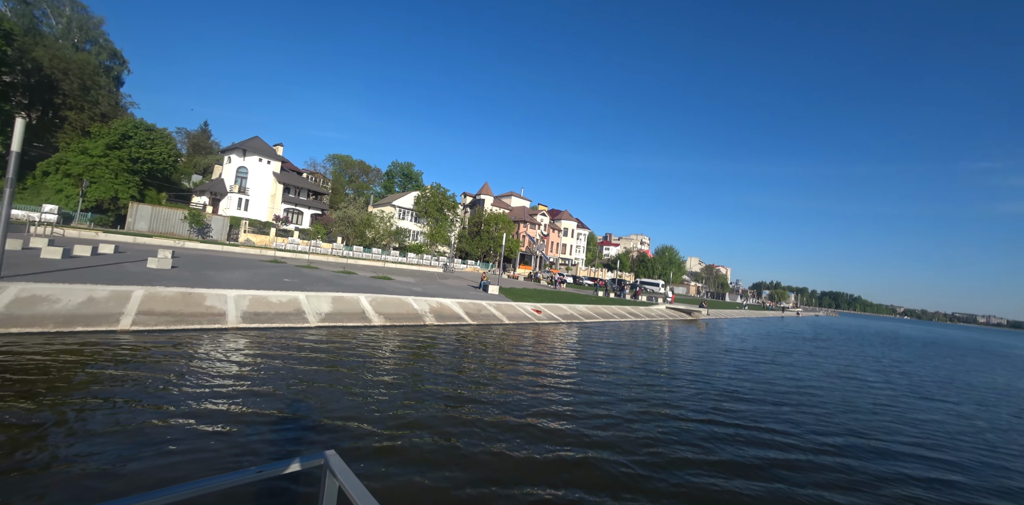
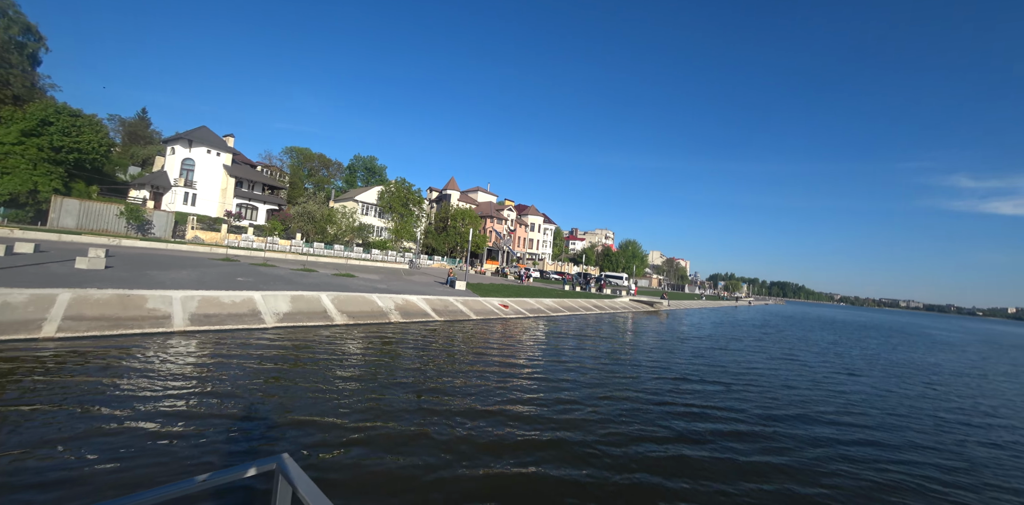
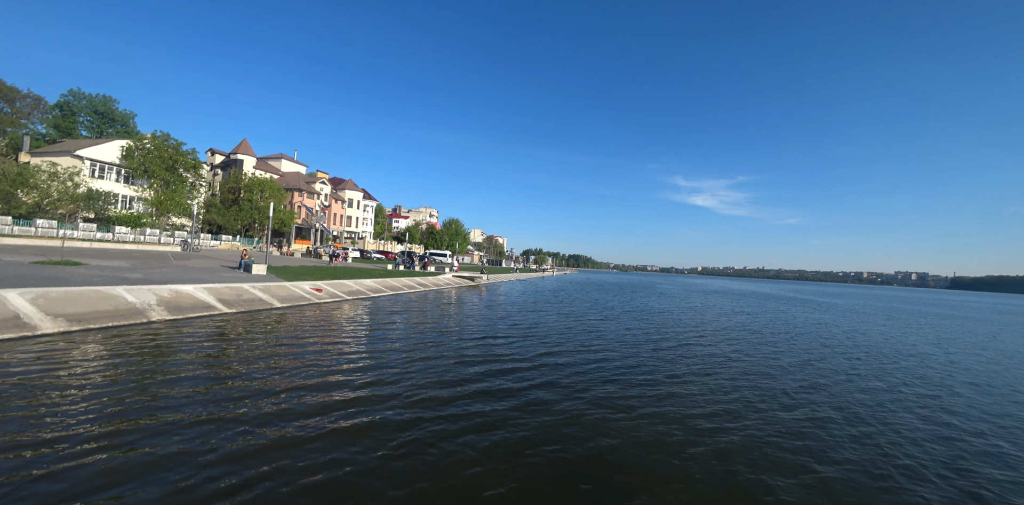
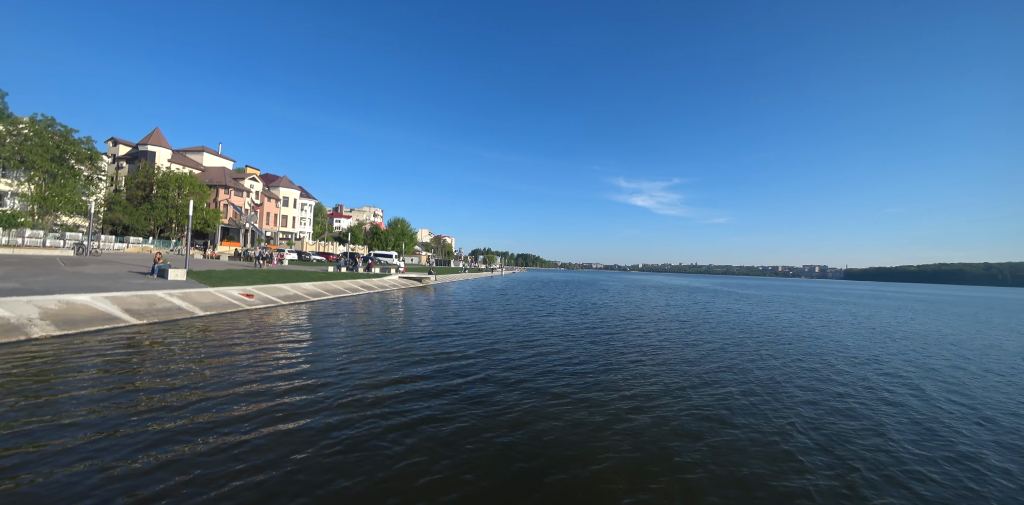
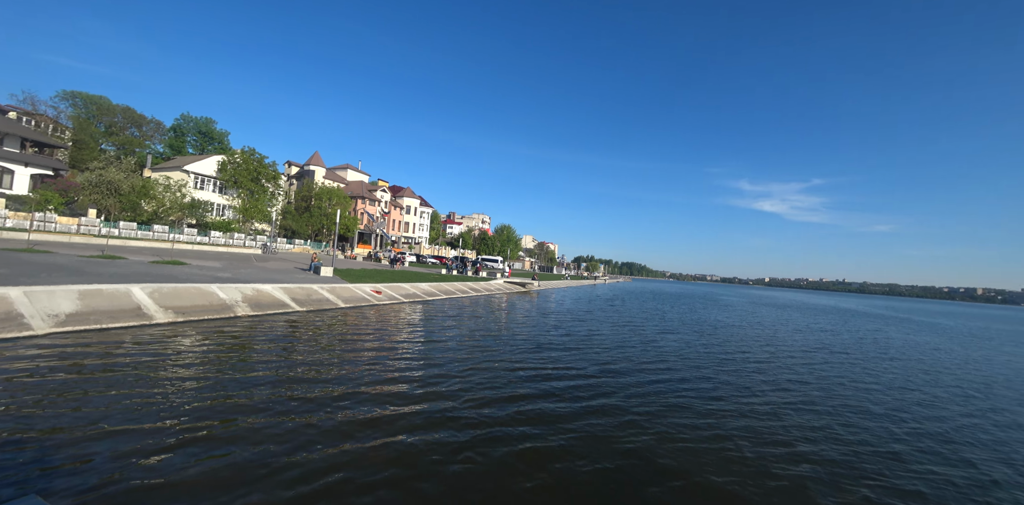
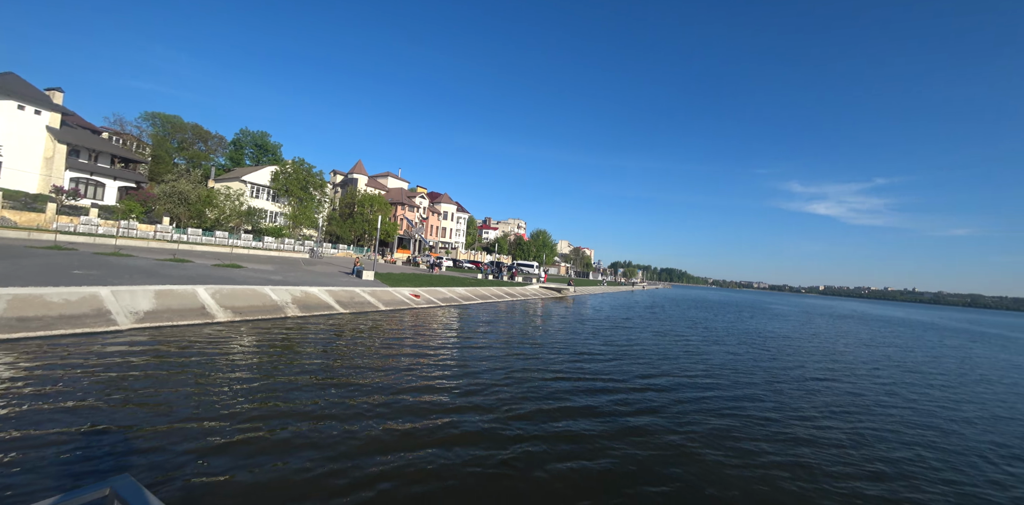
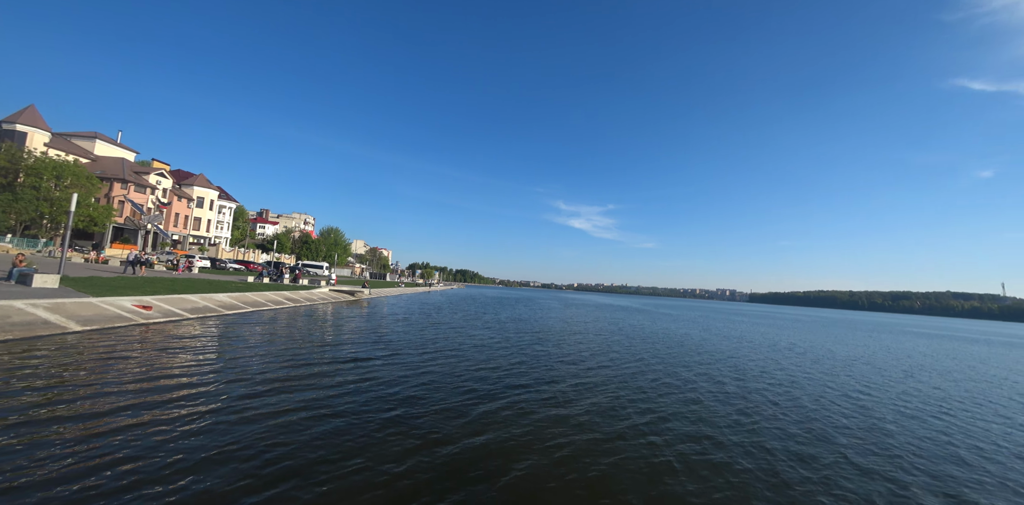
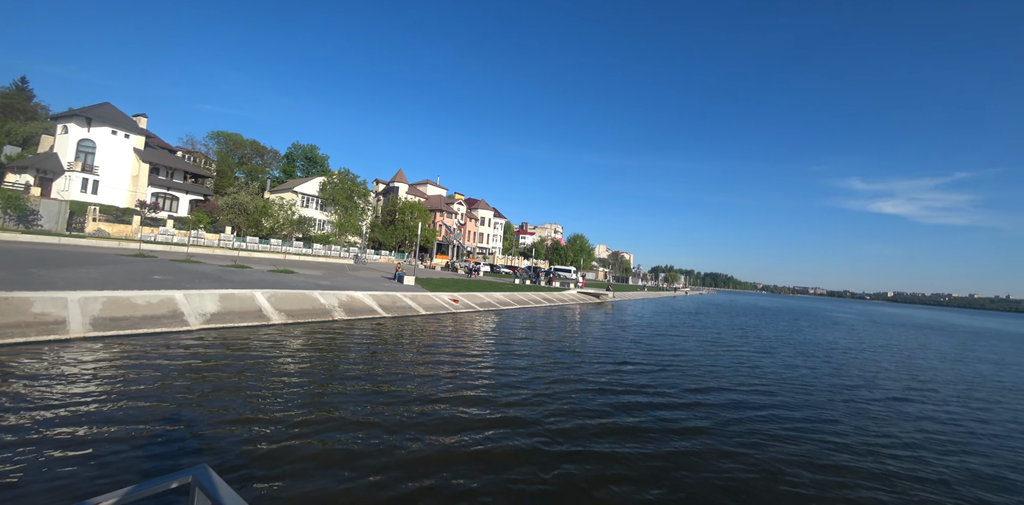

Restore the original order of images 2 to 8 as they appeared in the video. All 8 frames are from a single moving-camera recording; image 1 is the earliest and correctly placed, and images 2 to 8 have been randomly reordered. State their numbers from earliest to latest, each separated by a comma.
2, 8, 6, 5, 3, 4, 7
